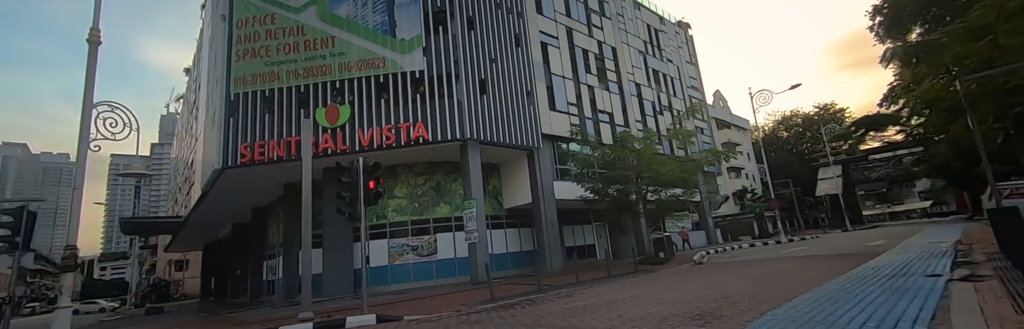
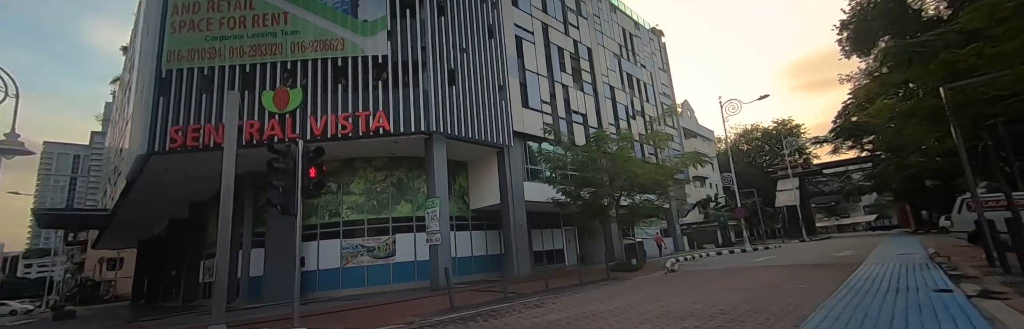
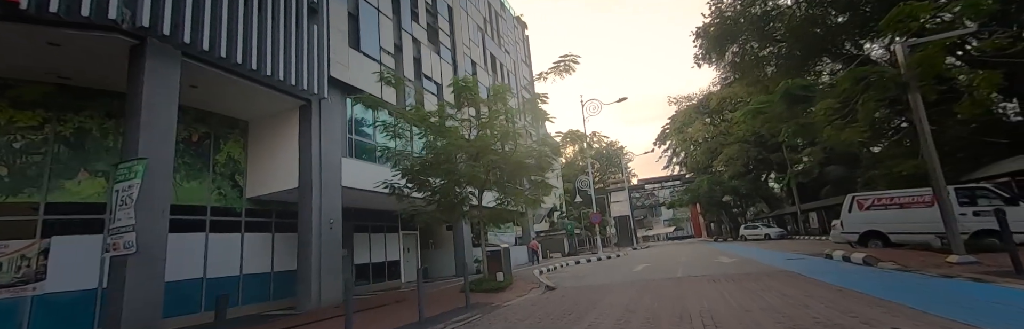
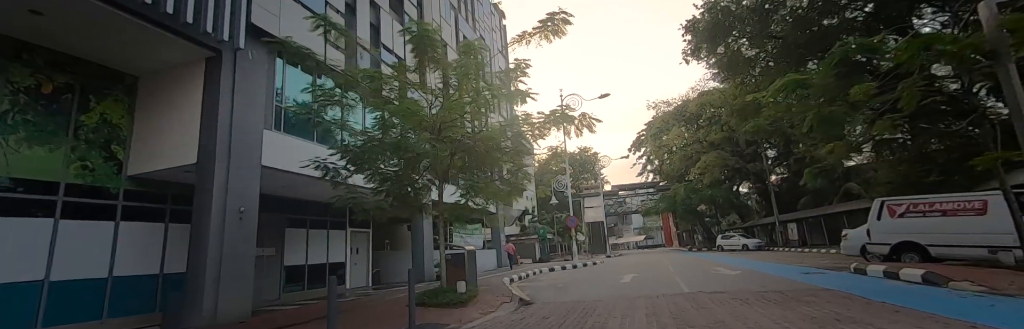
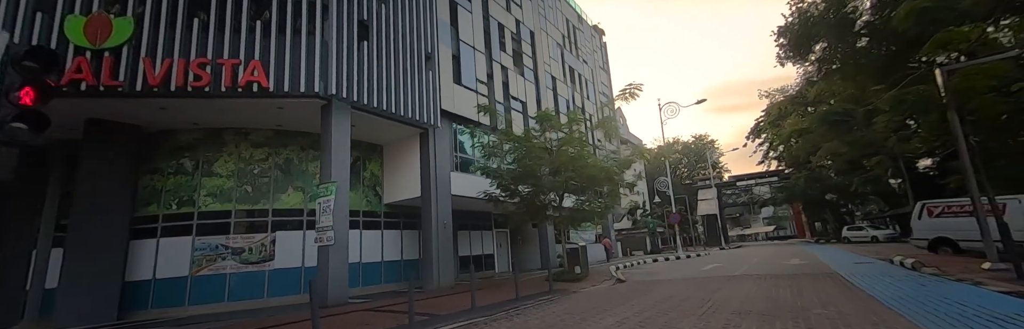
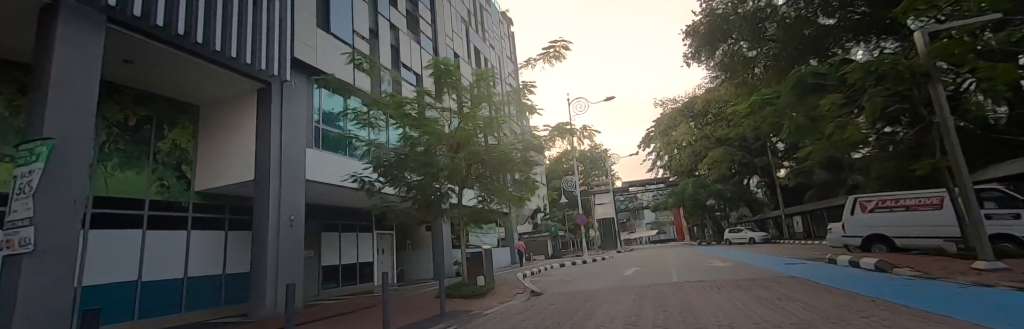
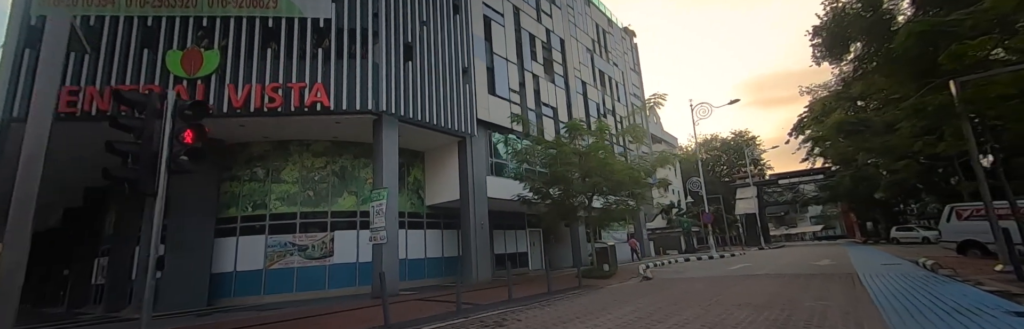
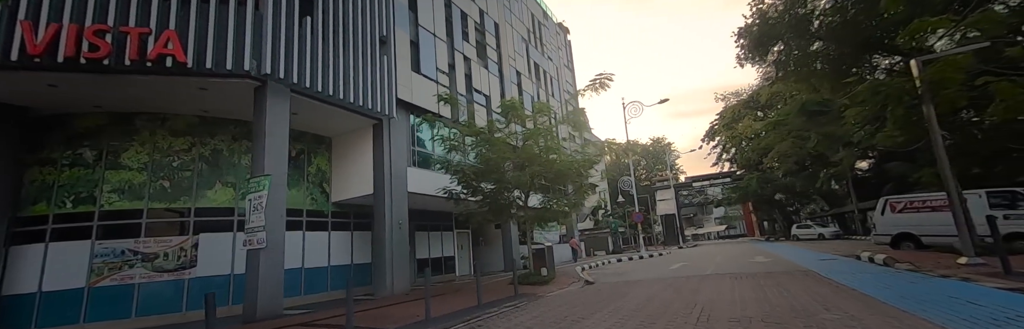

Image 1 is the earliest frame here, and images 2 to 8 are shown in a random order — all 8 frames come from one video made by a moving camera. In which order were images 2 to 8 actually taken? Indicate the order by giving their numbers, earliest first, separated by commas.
2, 7, 5, 8, 3, 6, 4
